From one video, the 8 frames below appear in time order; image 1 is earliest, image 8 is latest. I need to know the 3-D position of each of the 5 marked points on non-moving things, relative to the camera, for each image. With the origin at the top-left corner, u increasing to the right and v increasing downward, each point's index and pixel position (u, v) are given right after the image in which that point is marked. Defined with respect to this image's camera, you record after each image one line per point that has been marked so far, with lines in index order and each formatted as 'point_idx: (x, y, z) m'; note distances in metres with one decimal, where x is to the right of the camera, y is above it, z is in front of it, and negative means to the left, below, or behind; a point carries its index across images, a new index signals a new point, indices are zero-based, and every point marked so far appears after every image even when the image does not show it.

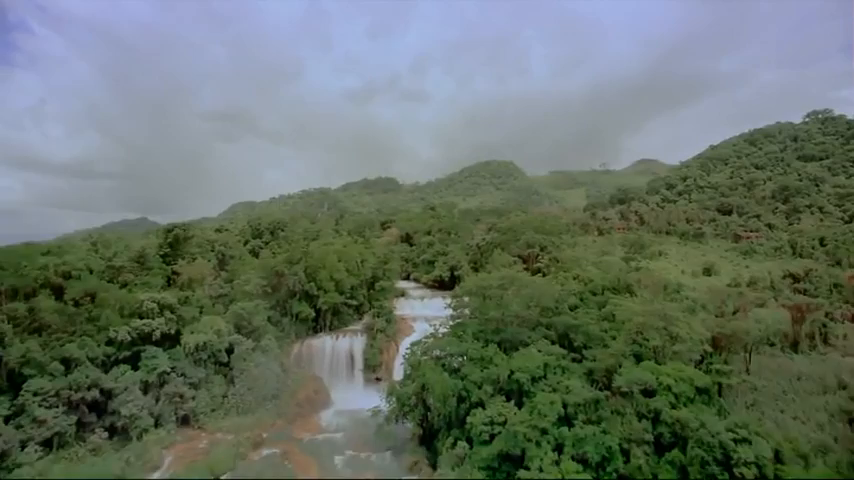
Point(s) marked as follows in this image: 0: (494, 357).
0: (+2.5, -4.3, +18.9) m
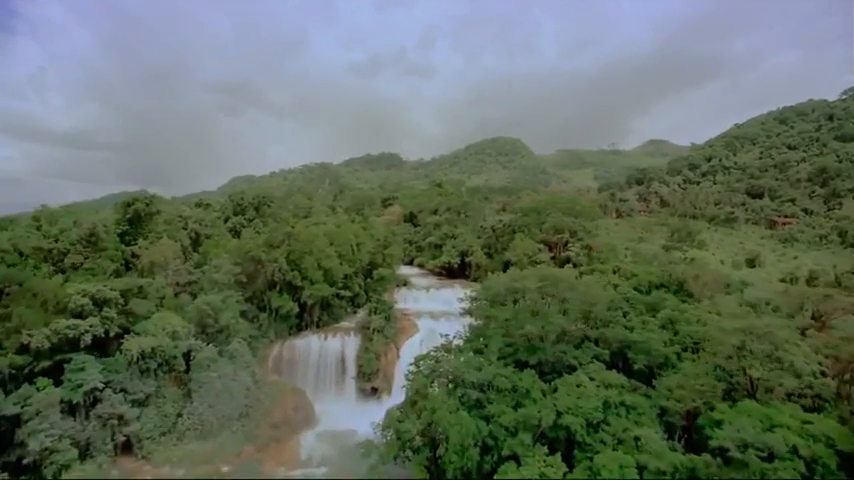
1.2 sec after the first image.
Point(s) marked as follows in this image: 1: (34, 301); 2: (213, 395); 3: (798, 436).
0: (+2.8, -4.0, +13.7) m
1: (-14.8, -2.2, +19.5) m
2: (-8.2, -5.8, +19.5) m
3: (+8.5, -4.5, +11.9) m
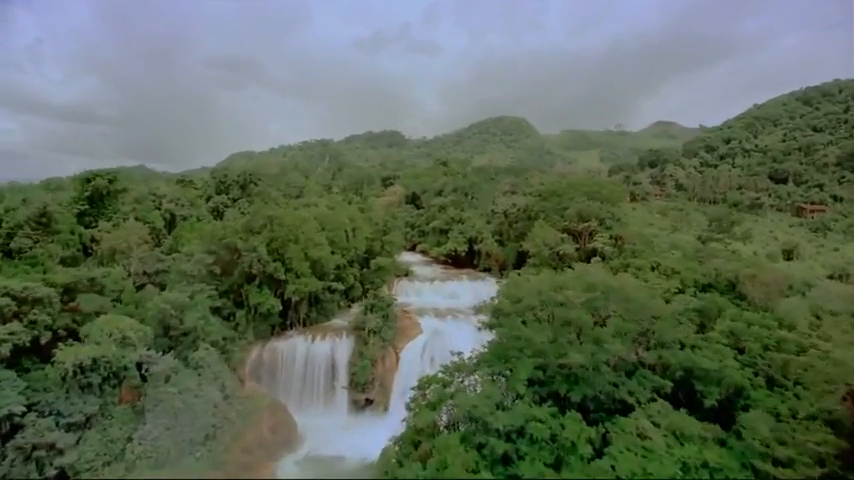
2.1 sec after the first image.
0: (+2.9, -3.9, +10.1) m
1: (-14.6, -1.7, +15.8) m
2: (-8.0, -5.4, +16.0) m
3: (+8.7, -4.6, +8.3) m
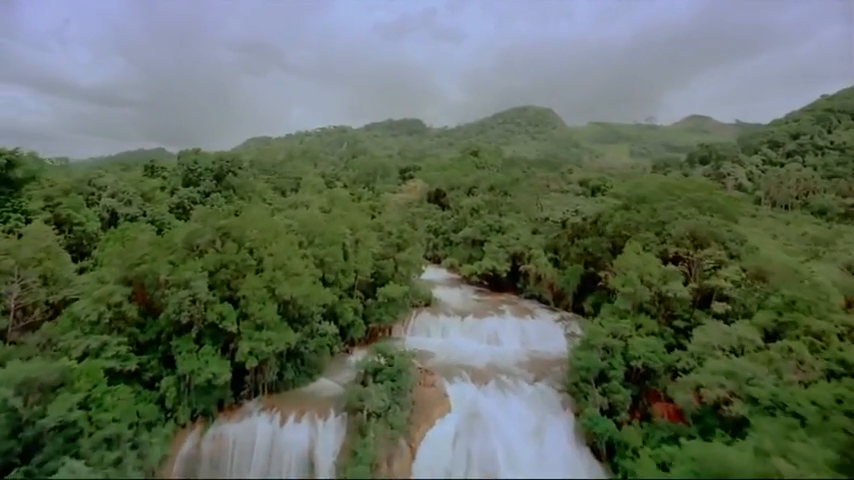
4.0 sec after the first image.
0: (+3.4, -5.1, +1.9) m
1: (-13.8, -2.3, +8.2) m
2: (-7.4, -6.2, +8.2) m
3: (+9.1, -6.0, 0.0) m
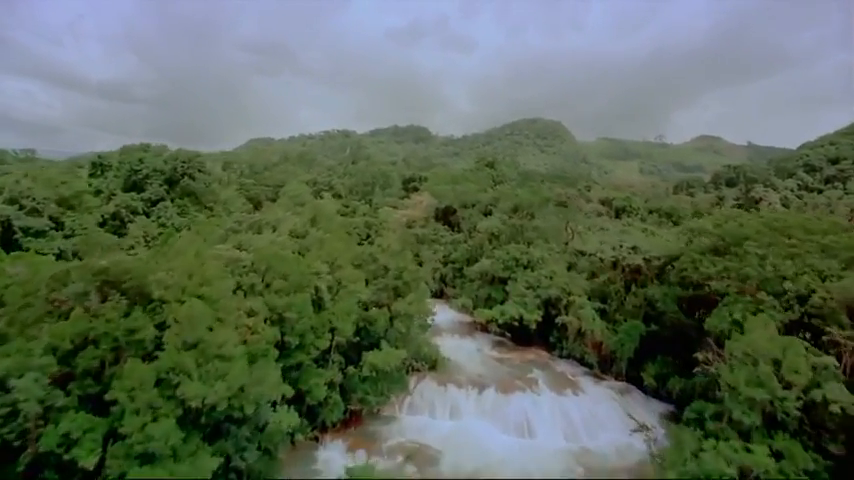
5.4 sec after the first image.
0: (+3.5, -6.2, -4.0) m
1: (-13.6, -2.7, +2.4) m
2: (-7.4, -6.9, +2.4) m
3: (+9.1, -7.3, -5.9) m
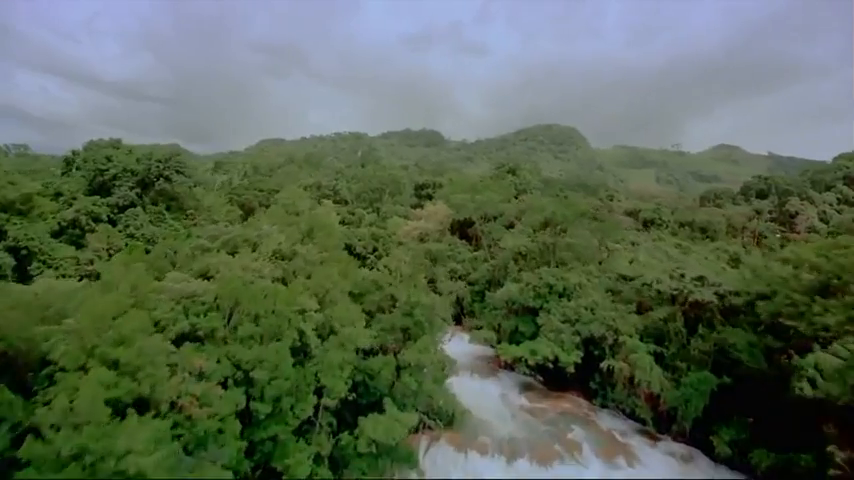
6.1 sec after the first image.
0: (+3.4, -6.8, -7.3) m
1: (-13.5, -2.9, -0.6) m
2: (-7.3, -7.2, -0.8) m
3: (+8.9, -7.9, -9.4) m
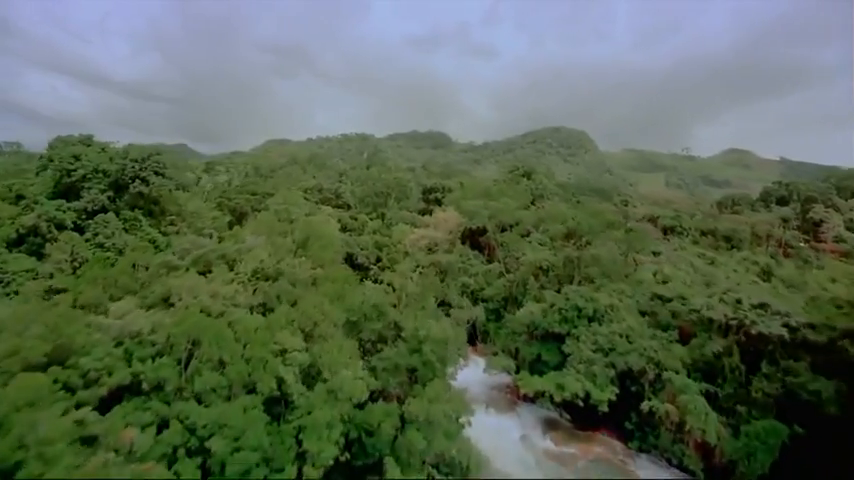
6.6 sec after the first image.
0: (+3.4, -7.1, -9.6) m
1: (-13.4, -3.1, -2.7) m
2: (-7.3, -7.5, -2.9) m
3: (+8.9, -8.3, -11.7) m
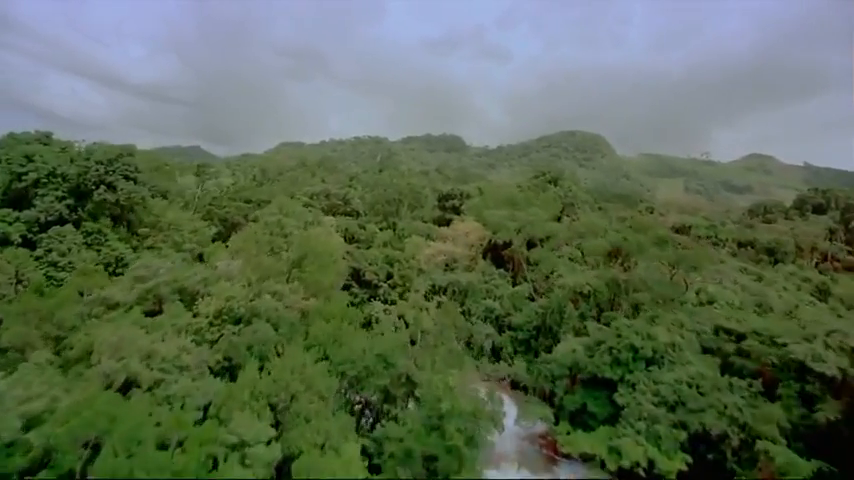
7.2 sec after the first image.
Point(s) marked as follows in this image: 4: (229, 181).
0: (+3.2, -7.5, -12.4) m
1: (-13.4, -3.4, -5.1) m
2: (-7.3, -7.8, -5.5) m
3: (+8.6, -8.7, -14.7) m
4: (-7.6, +1.7, +16.6) m
